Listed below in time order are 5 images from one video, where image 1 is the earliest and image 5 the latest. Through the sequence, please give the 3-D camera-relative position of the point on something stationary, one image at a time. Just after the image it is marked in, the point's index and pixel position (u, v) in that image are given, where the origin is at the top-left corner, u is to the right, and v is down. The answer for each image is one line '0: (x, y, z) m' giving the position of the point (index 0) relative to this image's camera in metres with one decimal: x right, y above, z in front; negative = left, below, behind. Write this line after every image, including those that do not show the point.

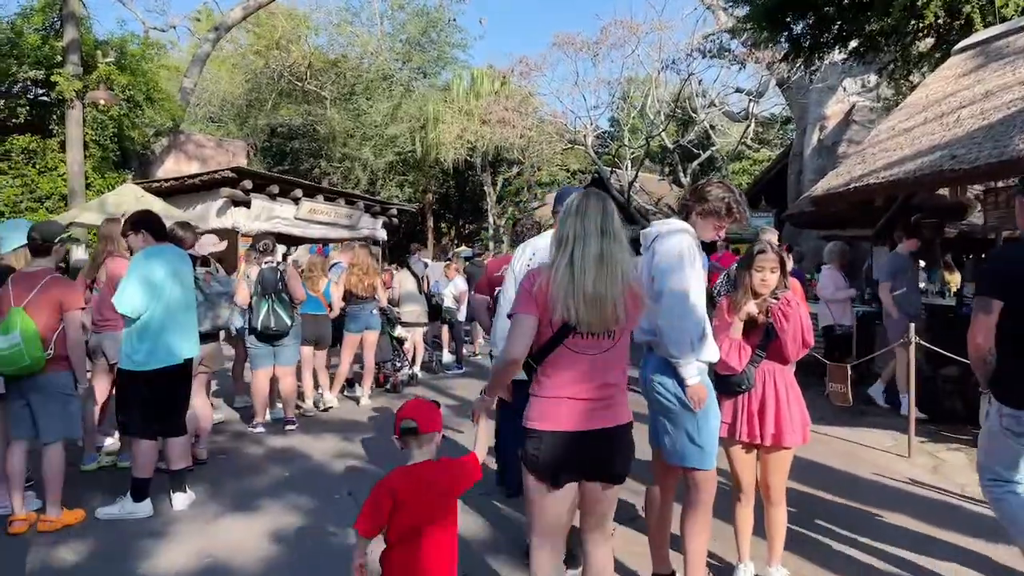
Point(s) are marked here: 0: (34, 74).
0: (-8.4, +3.8, +13.0) m
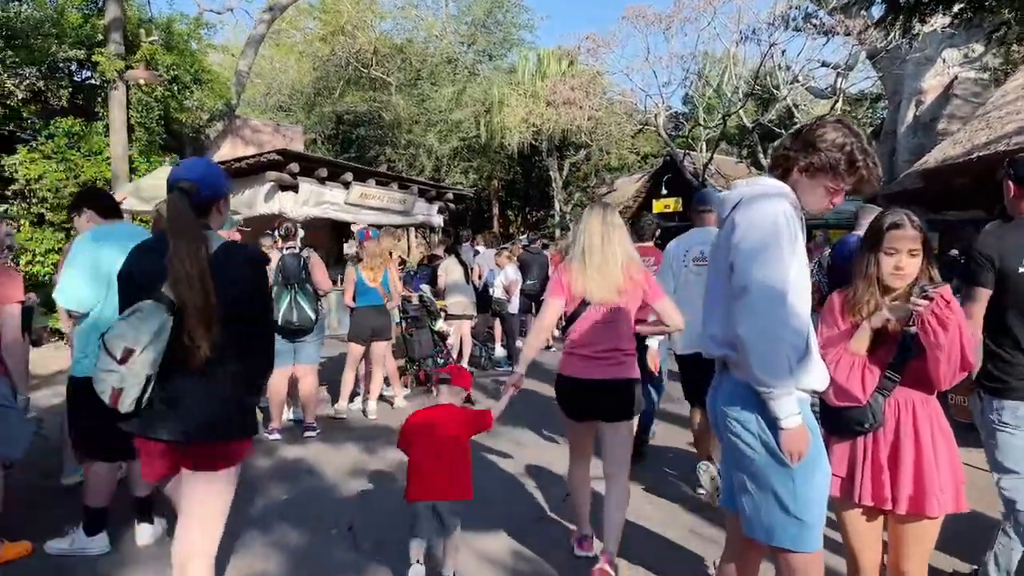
0: (-7.4, +4.0, +12.6) m
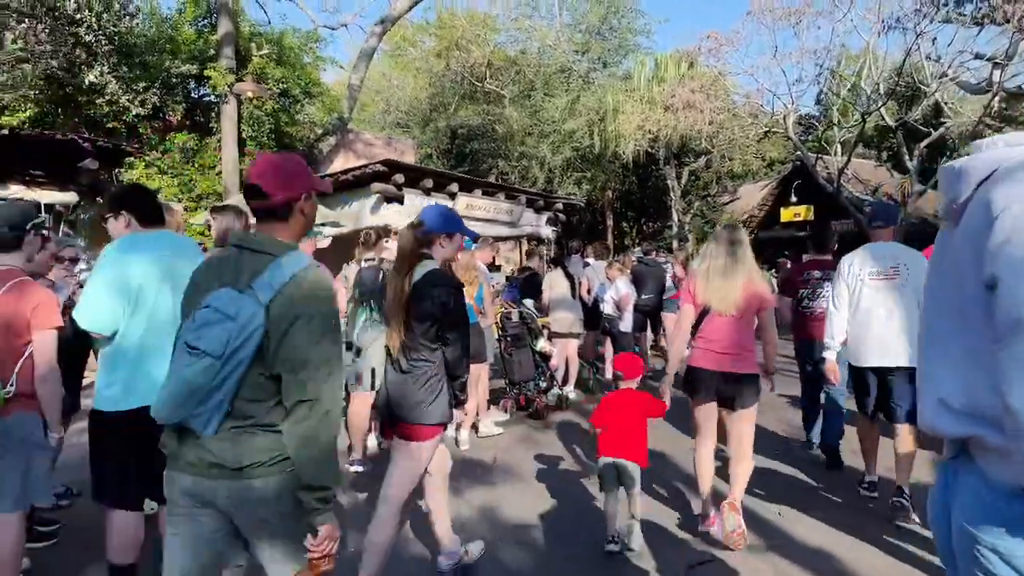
0: (-5.6, +3.8, +12.7) m
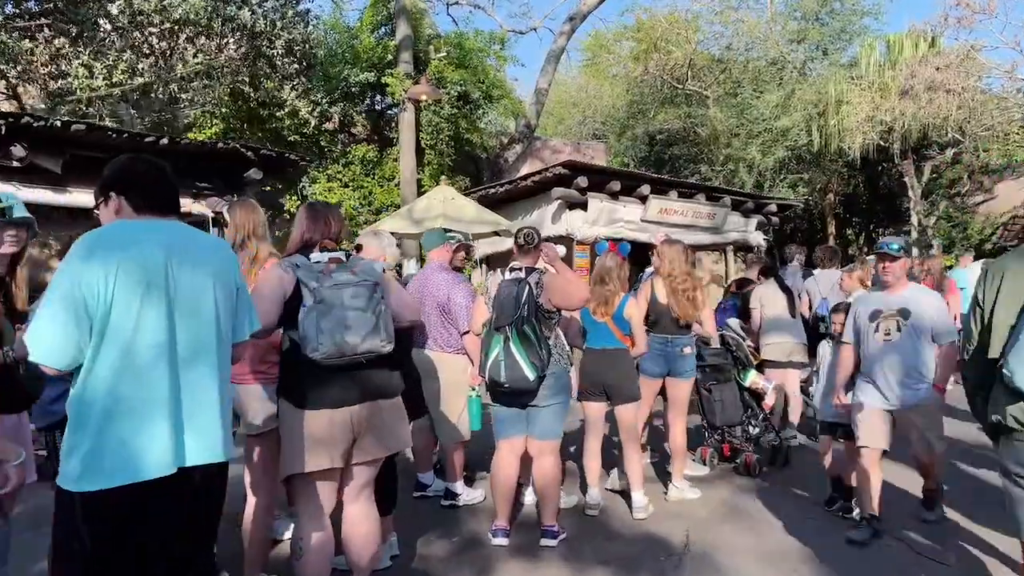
0: (-2.4, +3.5, +12.3) m
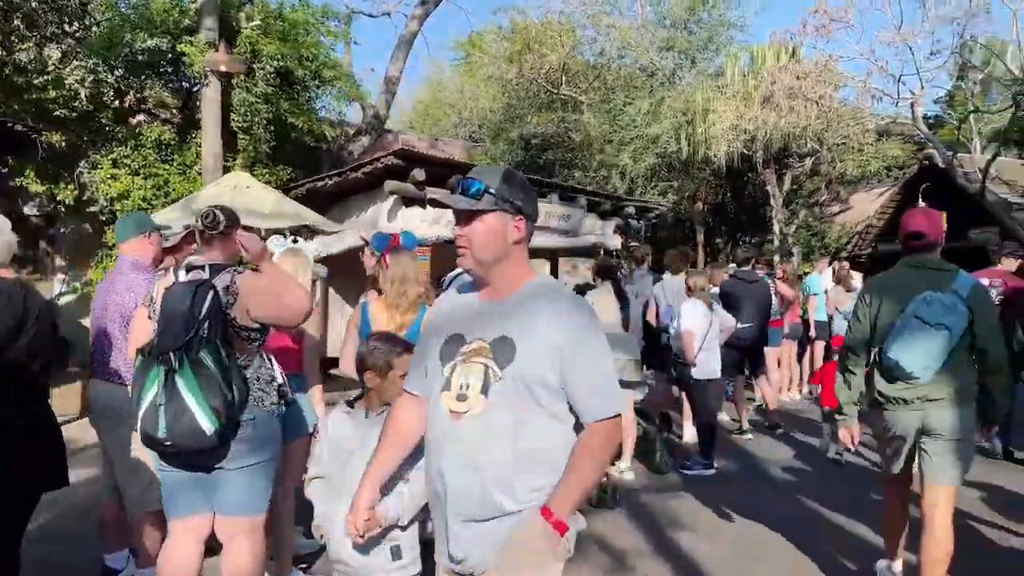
0: (-4.9, +3.4, +10.4) m
